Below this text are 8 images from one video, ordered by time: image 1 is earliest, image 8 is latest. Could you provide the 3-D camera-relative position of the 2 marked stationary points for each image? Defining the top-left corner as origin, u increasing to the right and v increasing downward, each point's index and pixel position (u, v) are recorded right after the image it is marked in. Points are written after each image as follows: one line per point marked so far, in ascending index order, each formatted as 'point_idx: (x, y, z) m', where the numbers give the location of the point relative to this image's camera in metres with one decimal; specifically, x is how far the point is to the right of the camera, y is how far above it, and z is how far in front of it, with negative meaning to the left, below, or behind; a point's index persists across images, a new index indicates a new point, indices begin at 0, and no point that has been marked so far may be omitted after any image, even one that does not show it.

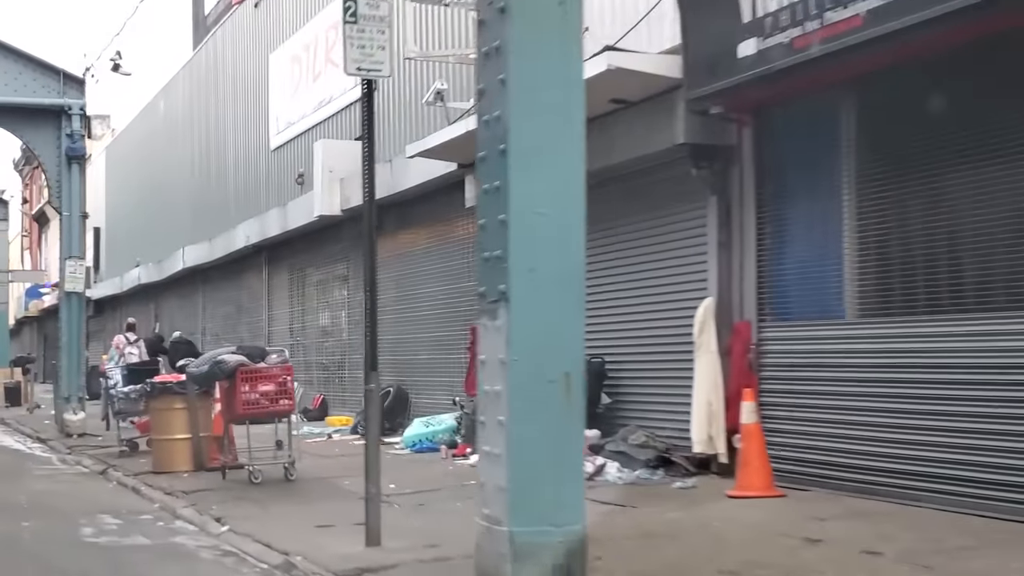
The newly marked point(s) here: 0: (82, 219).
0: (-7.2, +1.2, +18.4) m
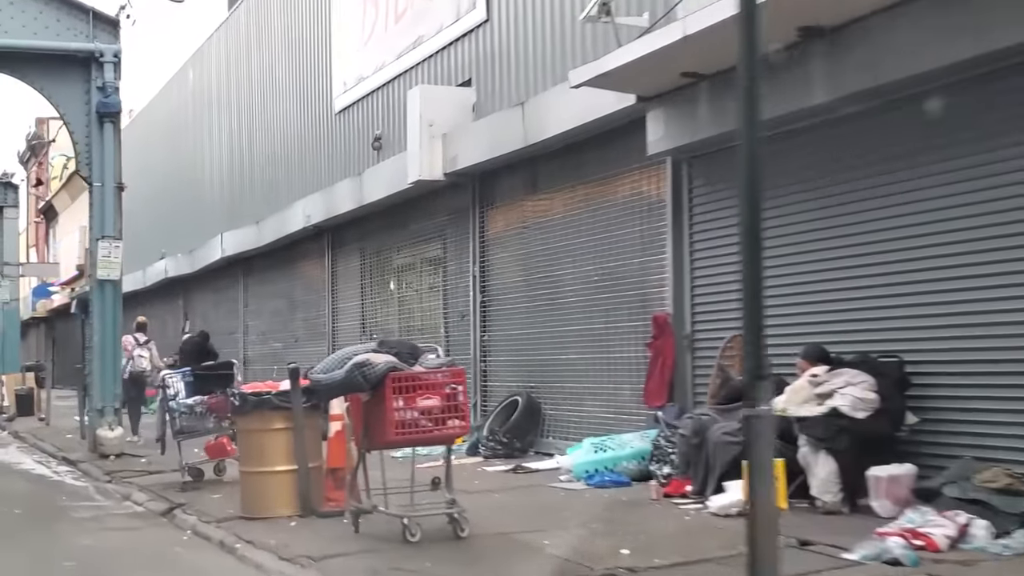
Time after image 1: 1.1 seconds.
0: (-5.4, +1.4, +15.1) m
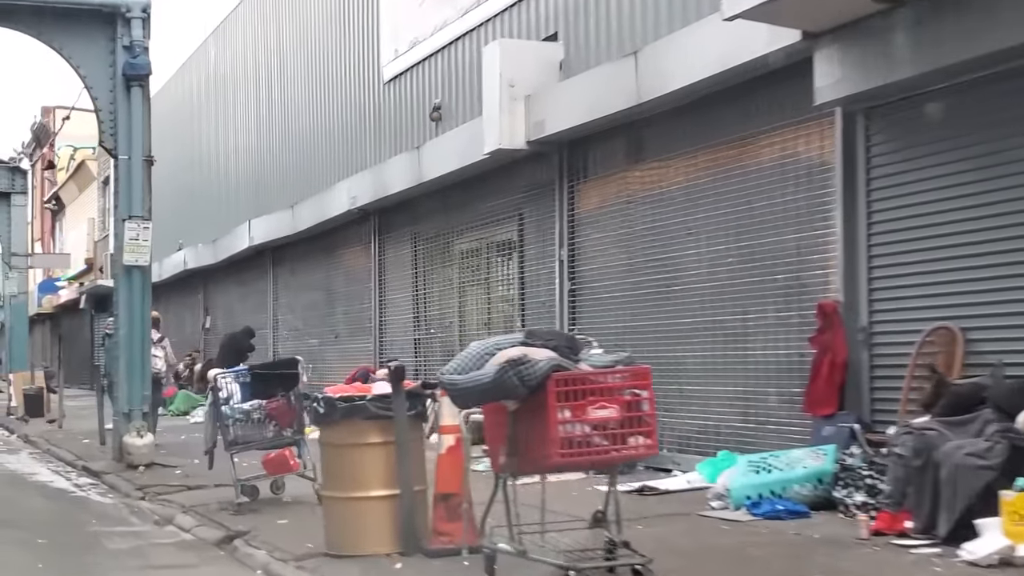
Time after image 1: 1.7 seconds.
0: (-4.5, +1.5, +13.3) m
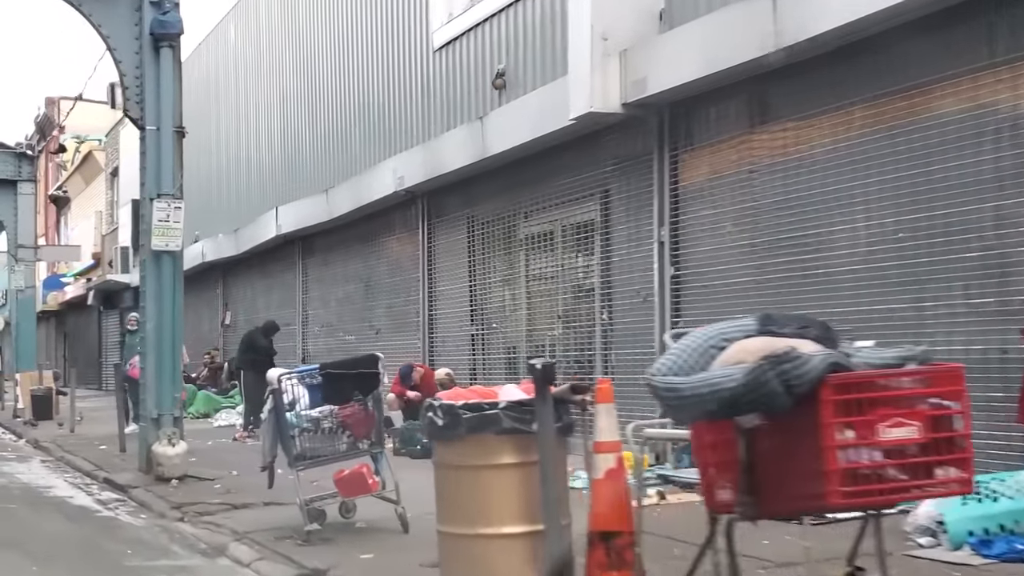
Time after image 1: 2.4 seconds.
0: (-3.6, +1.6, +11.8) m
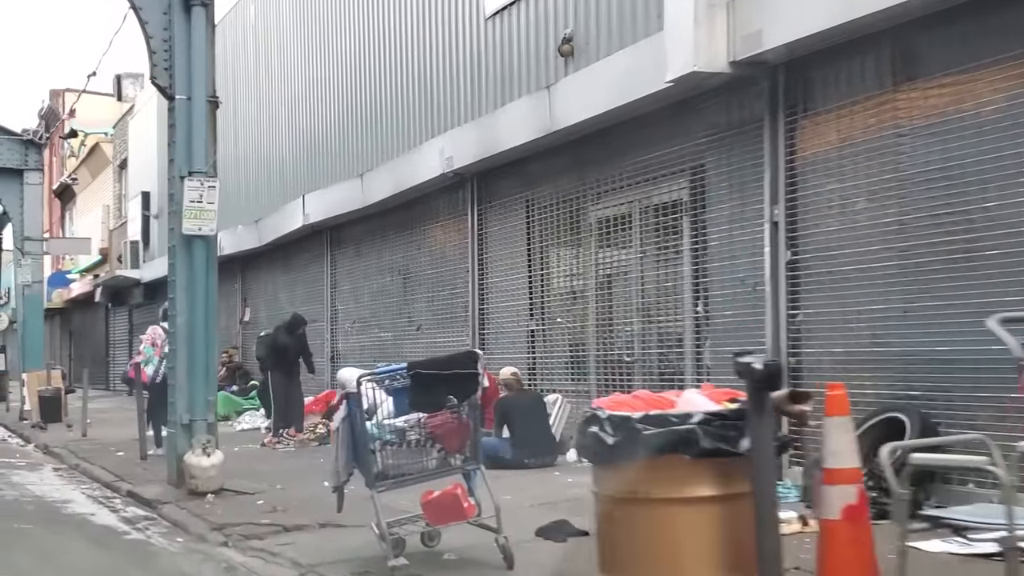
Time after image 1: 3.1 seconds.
0: (-2.9, +1.7, +10.4) m
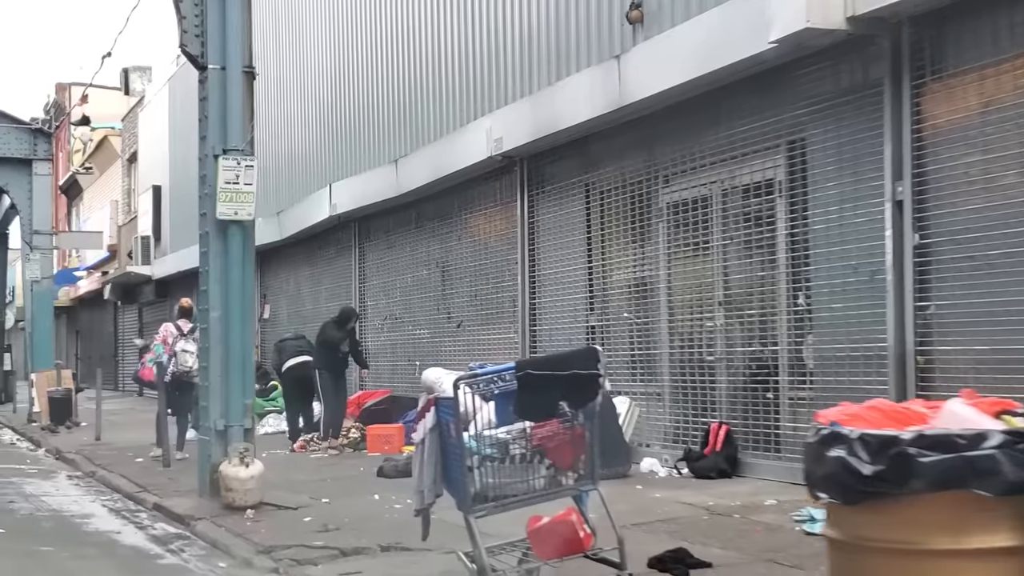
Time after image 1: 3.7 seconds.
0: (-2.3, +1.8, +9.4) m
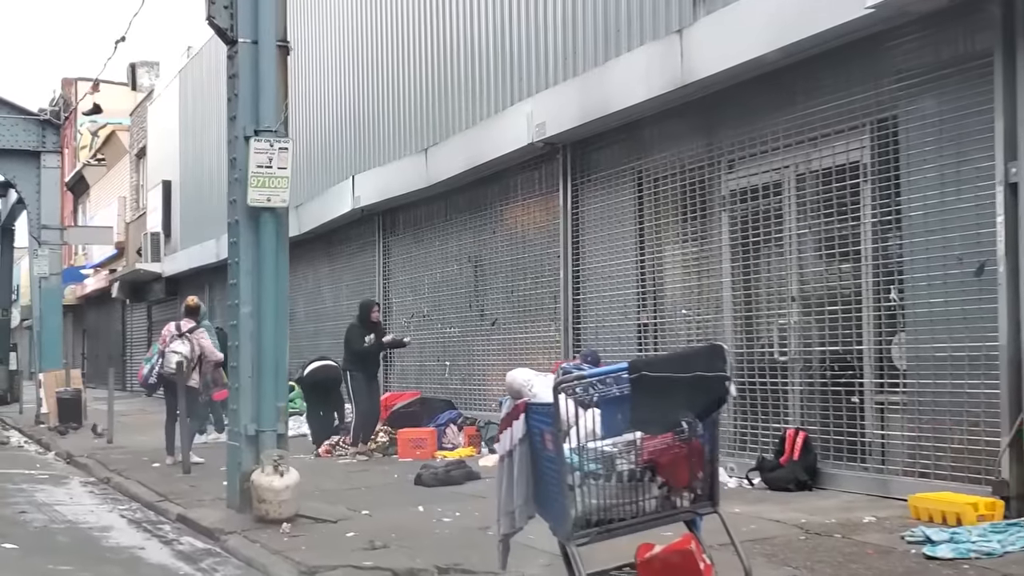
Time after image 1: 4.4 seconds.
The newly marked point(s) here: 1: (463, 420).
0: (-1.8, +1.9, +8.6) m
1: (-0.6, -1.6, +13.0) m
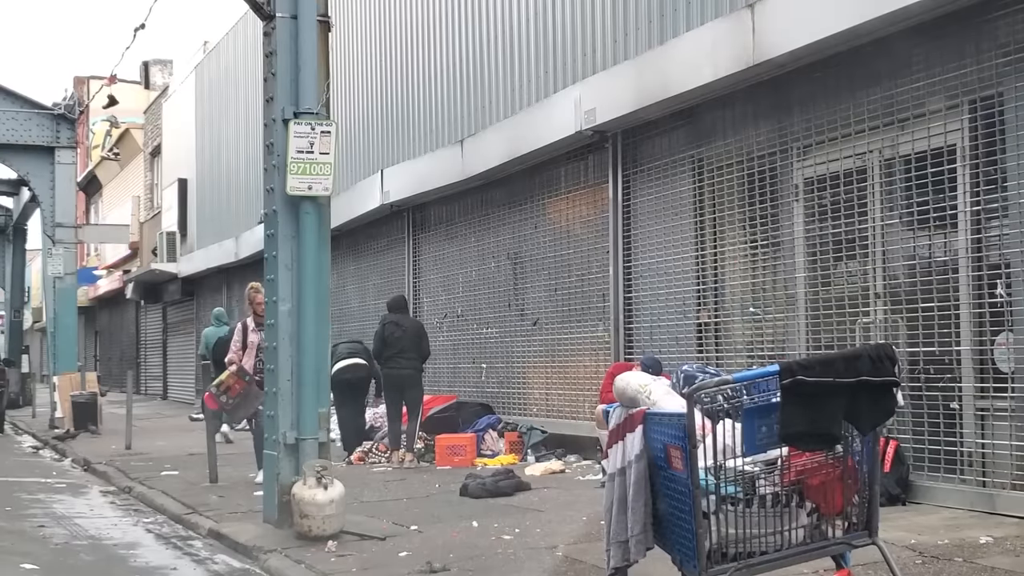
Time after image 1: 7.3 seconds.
0: (-1.4, +1.9, +7.9) m
1: (-0.1, -1.5, +12.3) m
